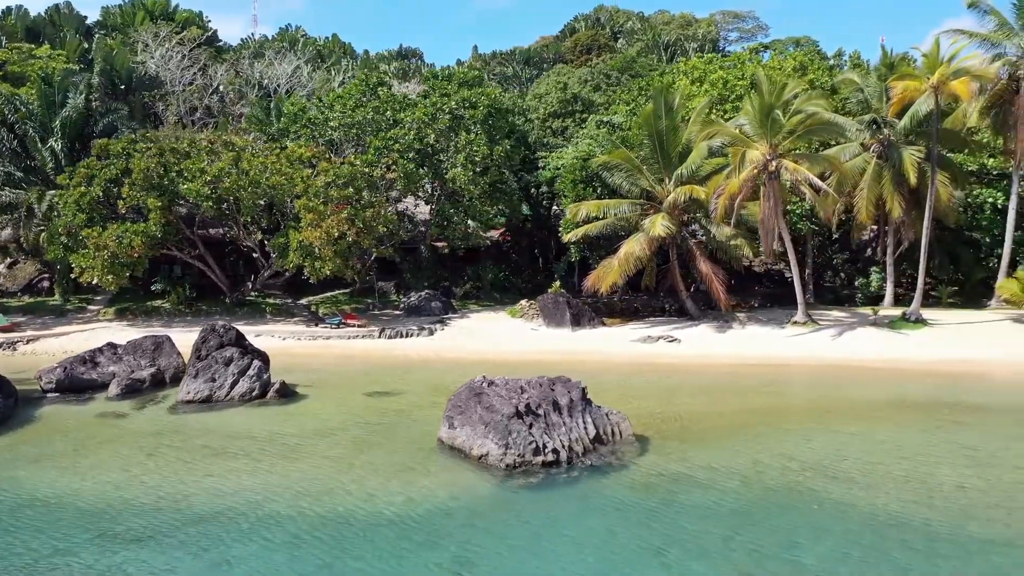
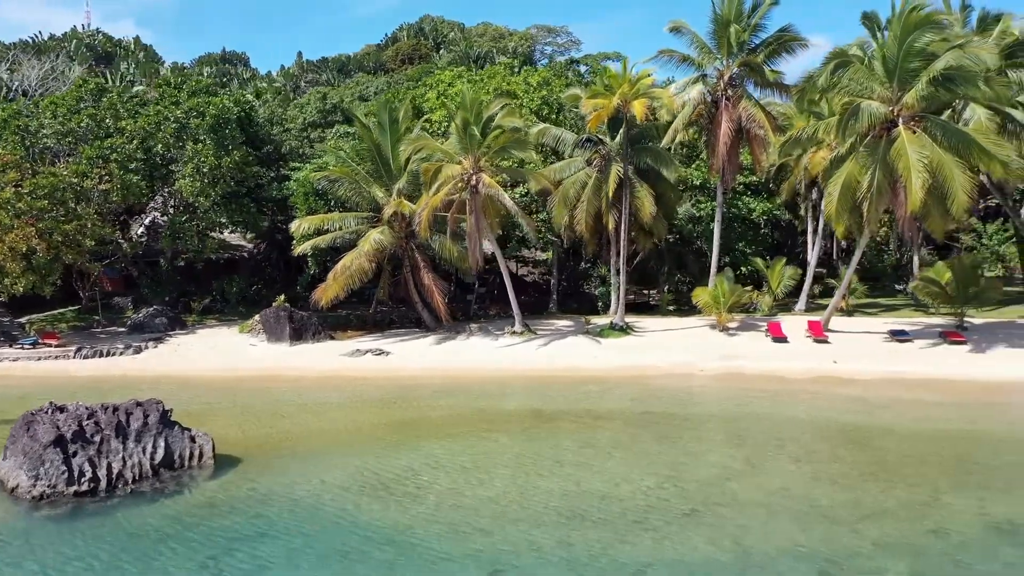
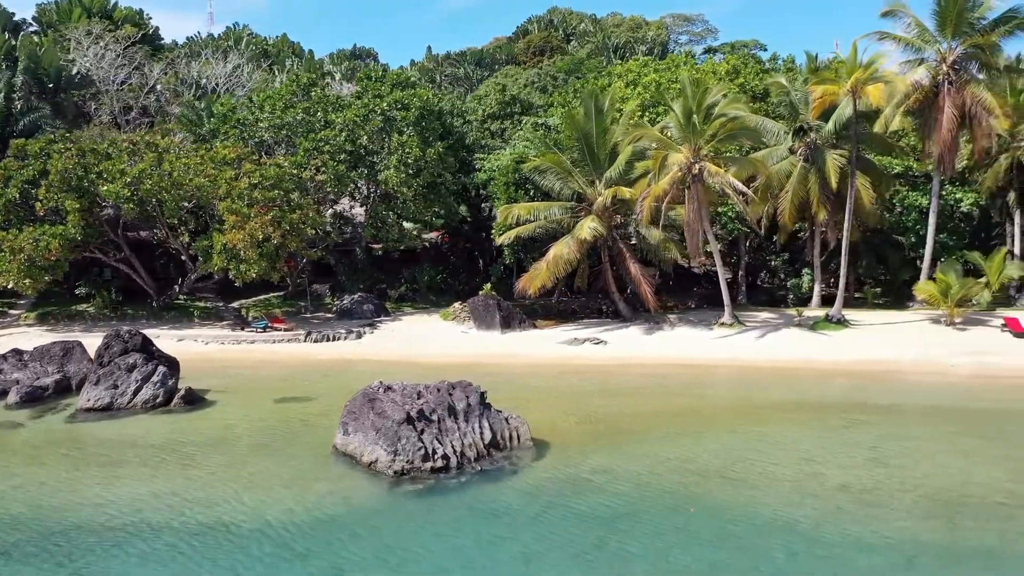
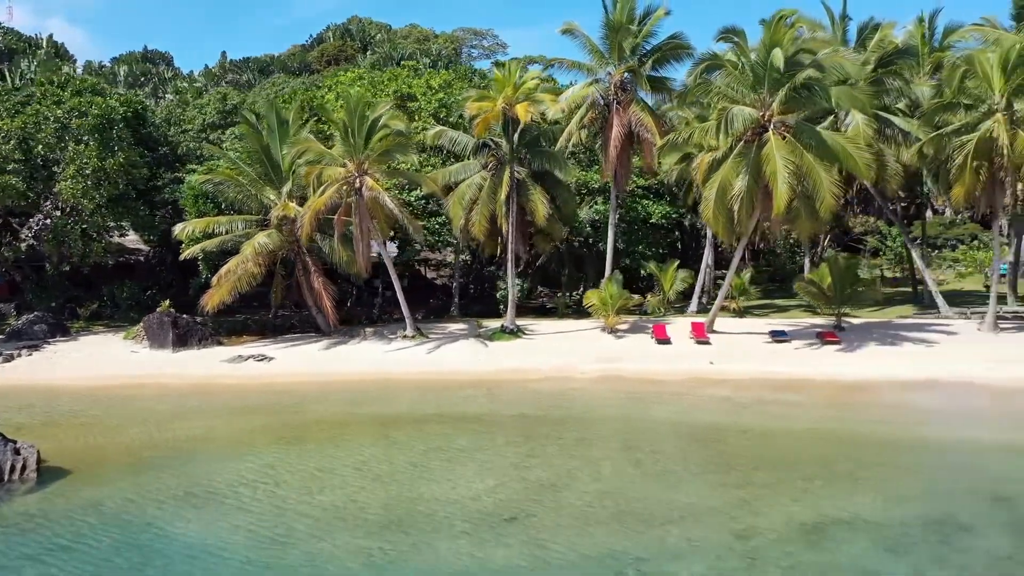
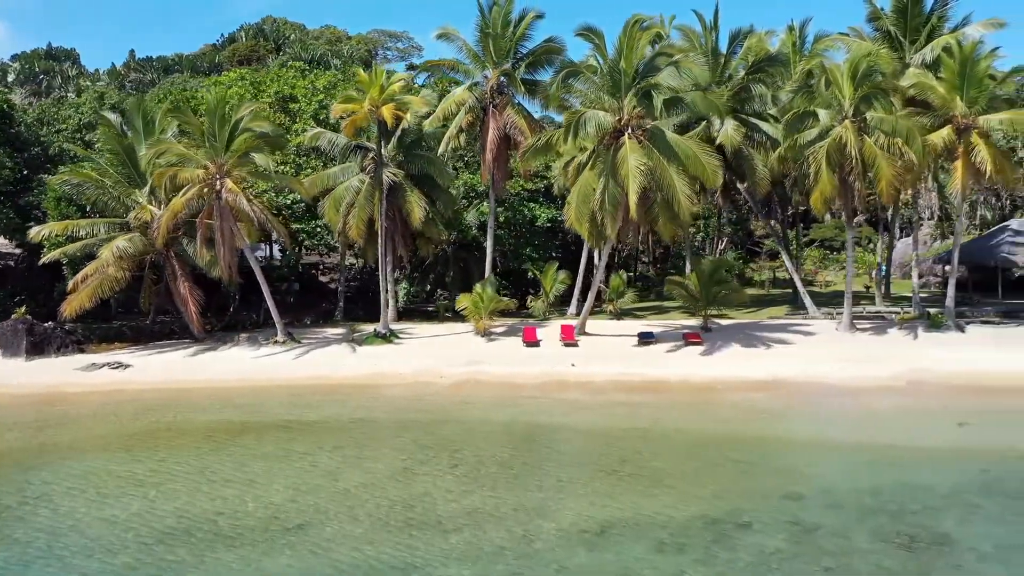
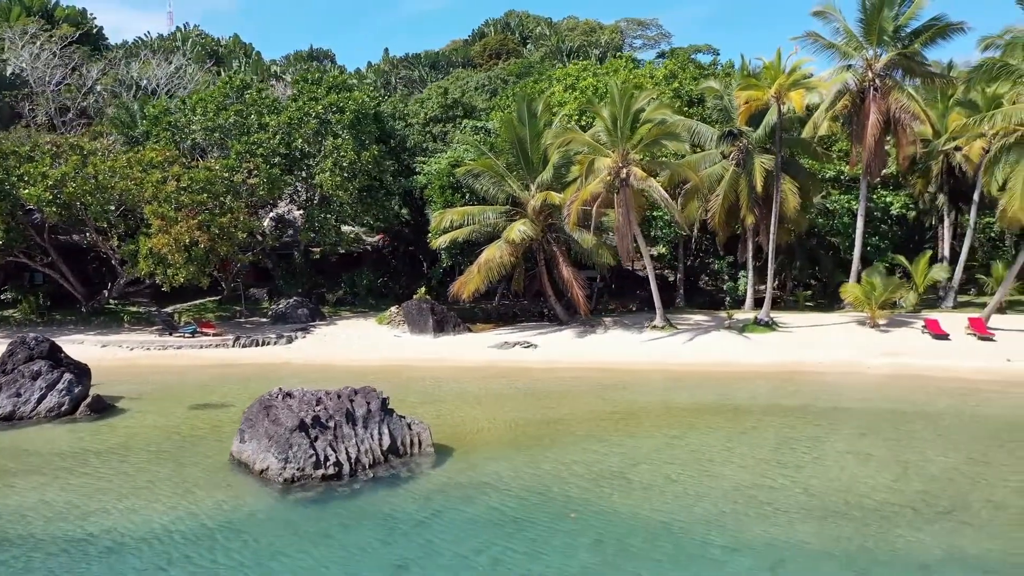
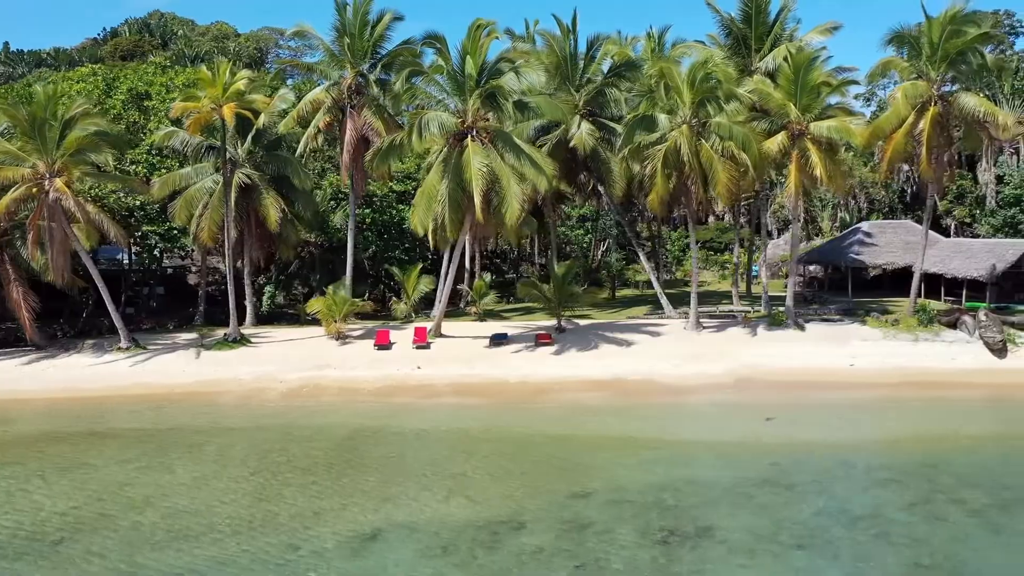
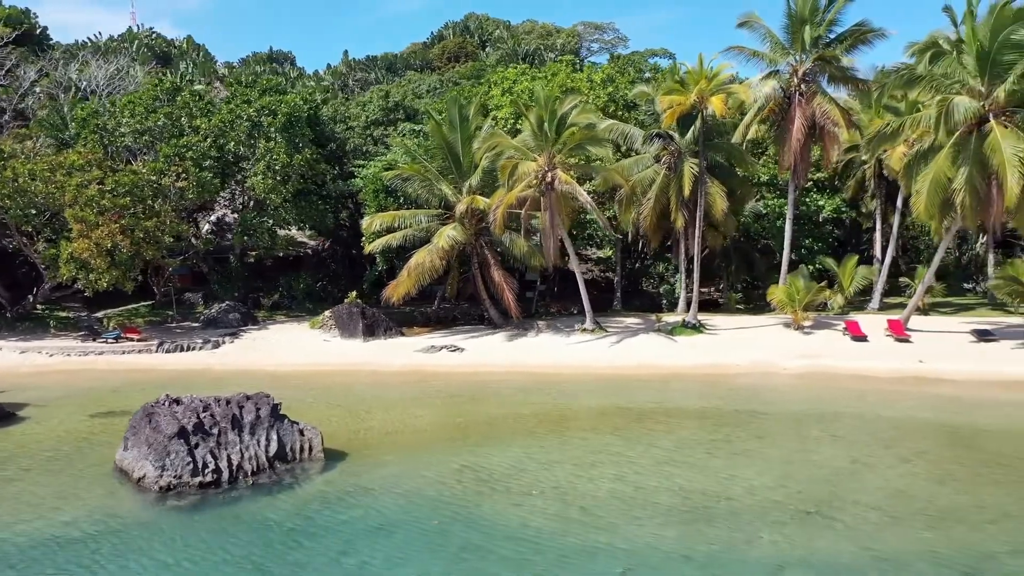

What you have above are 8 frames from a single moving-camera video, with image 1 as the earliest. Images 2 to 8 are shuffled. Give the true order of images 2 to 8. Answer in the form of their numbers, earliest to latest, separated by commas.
3, 6, 8, 2, 4, 5, 7
